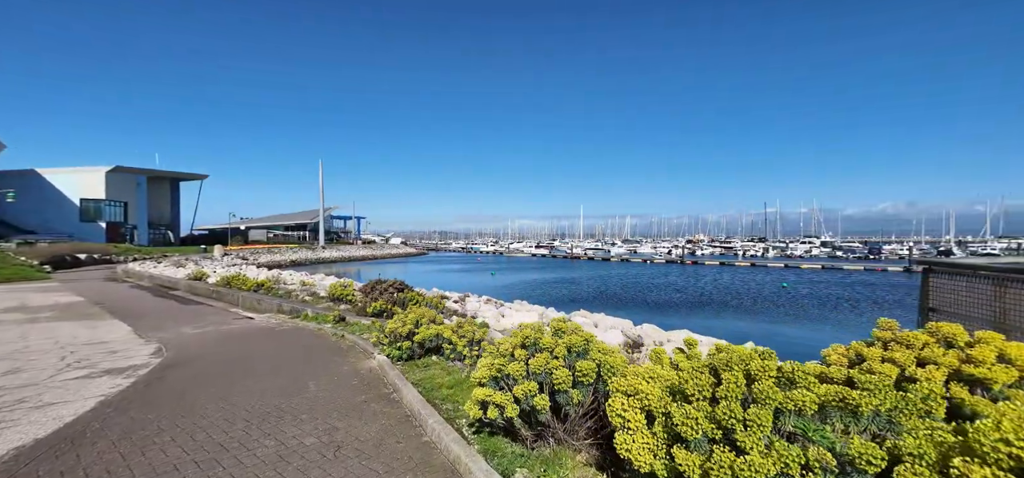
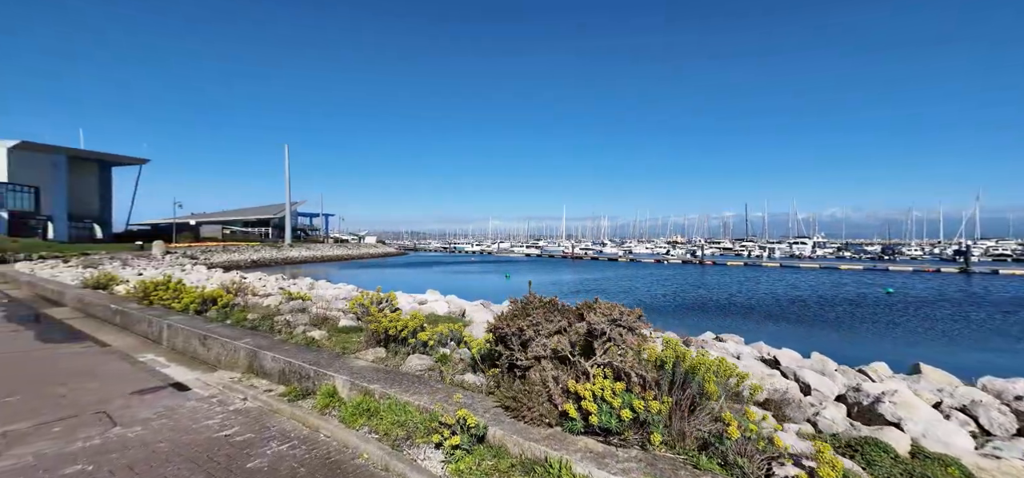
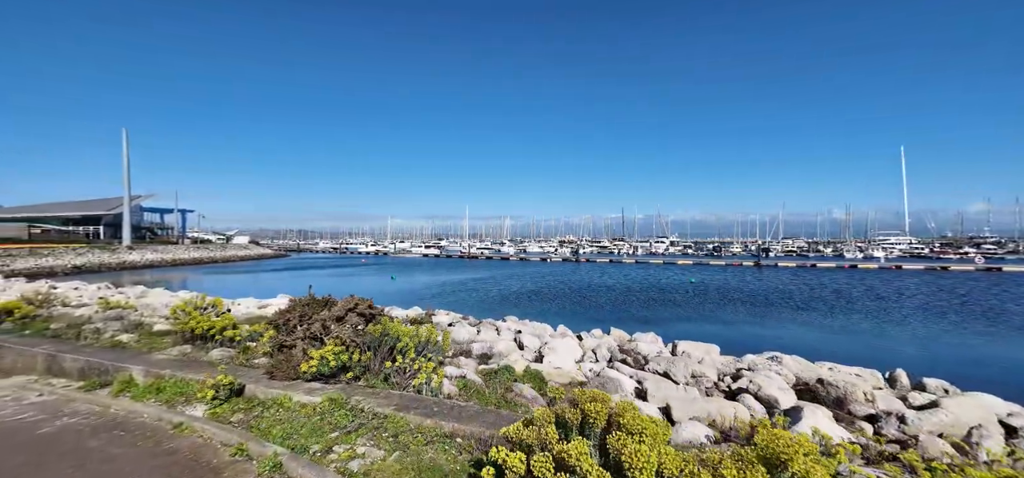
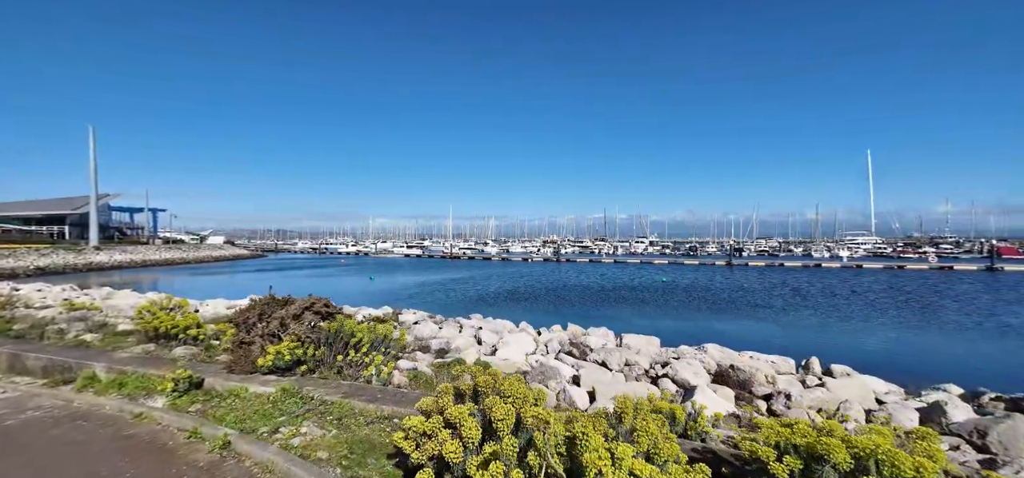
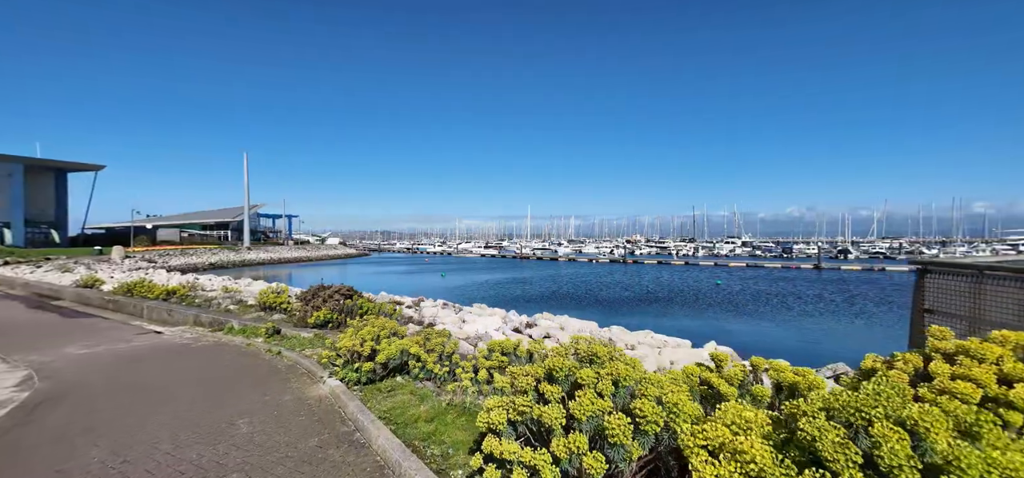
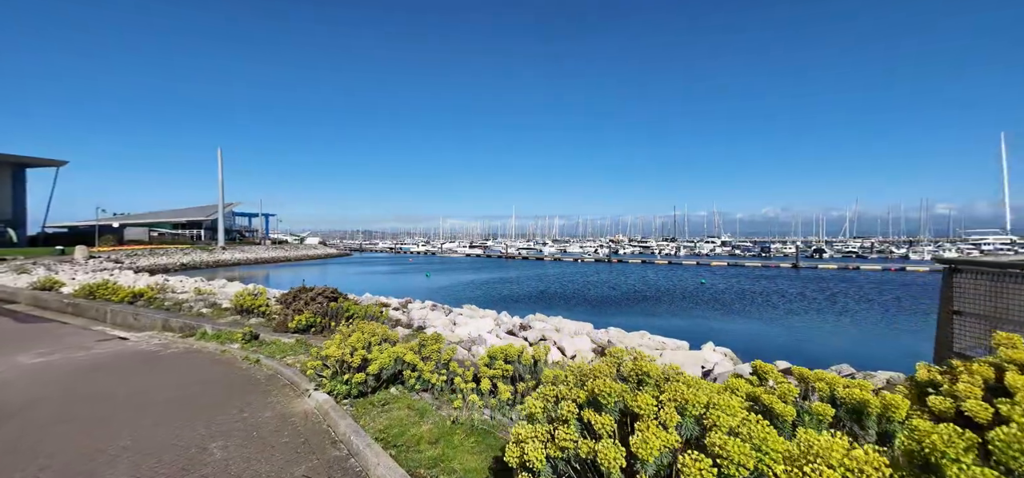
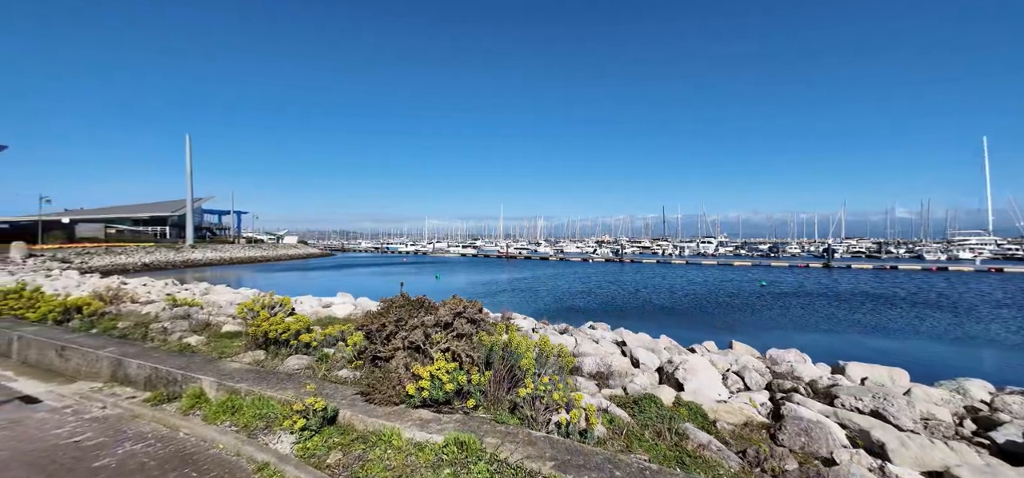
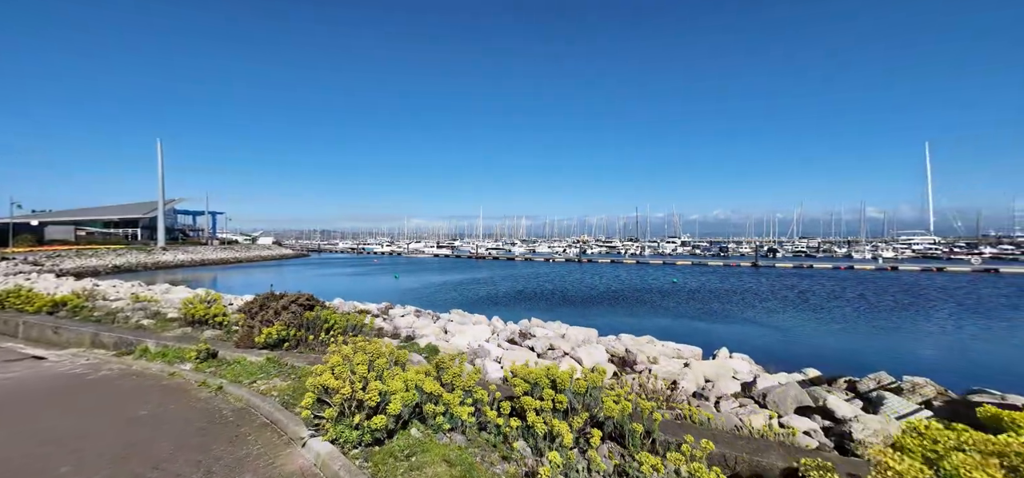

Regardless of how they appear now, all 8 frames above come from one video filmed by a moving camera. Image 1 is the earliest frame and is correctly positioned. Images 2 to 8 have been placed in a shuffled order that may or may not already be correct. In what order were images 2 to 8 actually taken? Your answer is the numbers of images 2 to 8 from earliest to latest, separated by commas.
5, 6, 8, 4, 3, 7, 2
